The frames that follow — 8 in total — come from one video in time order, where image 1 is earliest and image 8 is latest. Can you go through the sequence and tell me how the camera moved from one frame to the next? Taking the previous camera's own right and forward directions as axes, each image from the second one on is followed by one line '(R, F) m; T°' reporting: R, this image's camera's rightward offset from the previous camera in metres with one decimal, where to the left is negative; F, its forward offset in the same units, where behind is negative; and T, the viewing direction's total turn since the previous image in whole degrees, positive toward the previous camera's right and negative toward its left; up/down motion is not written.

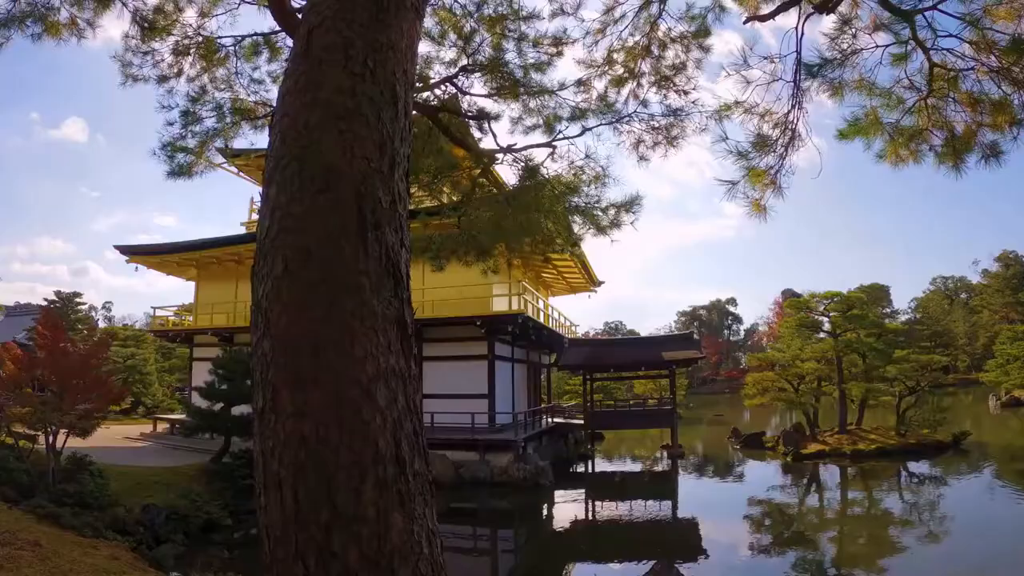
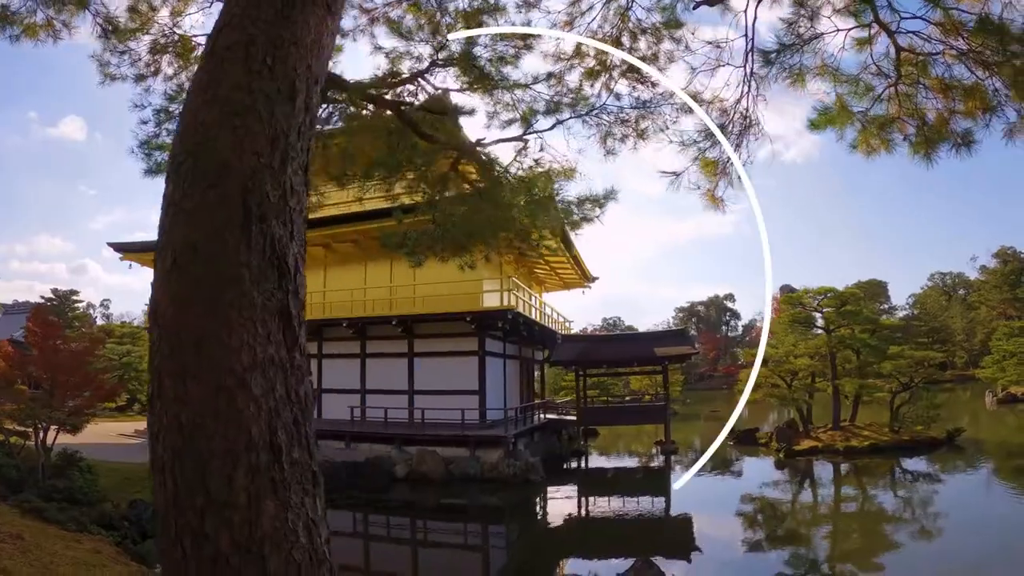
(+0.2, 0.0) m; 0°
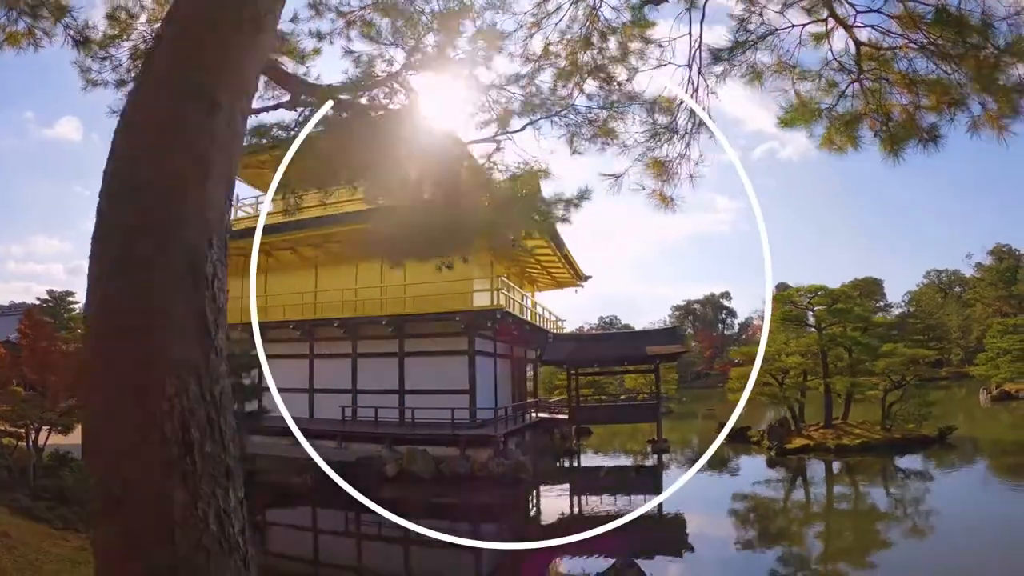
(+0.2, 0.0) m; 0°
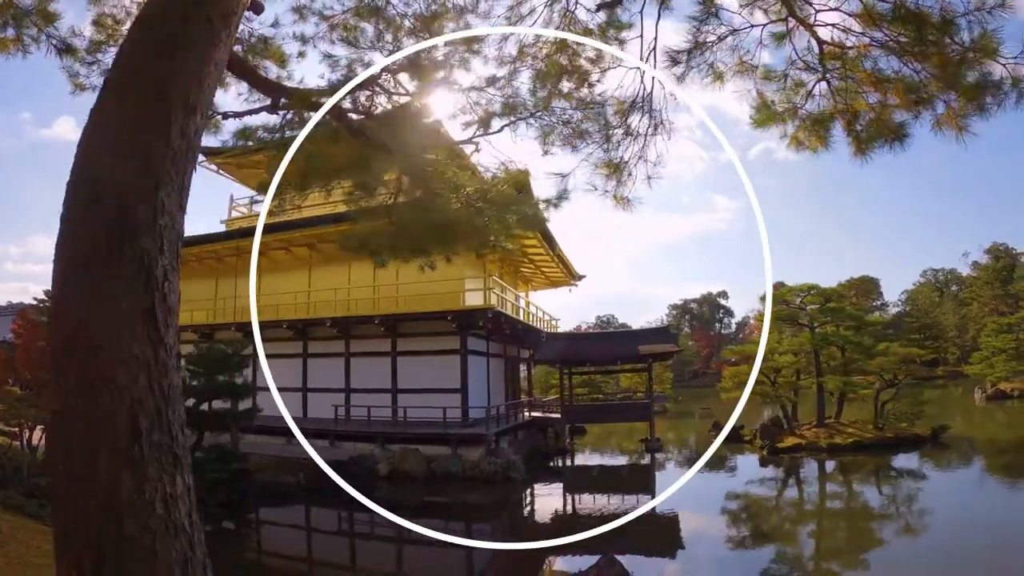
(+0.1, 0.0) m; 0°
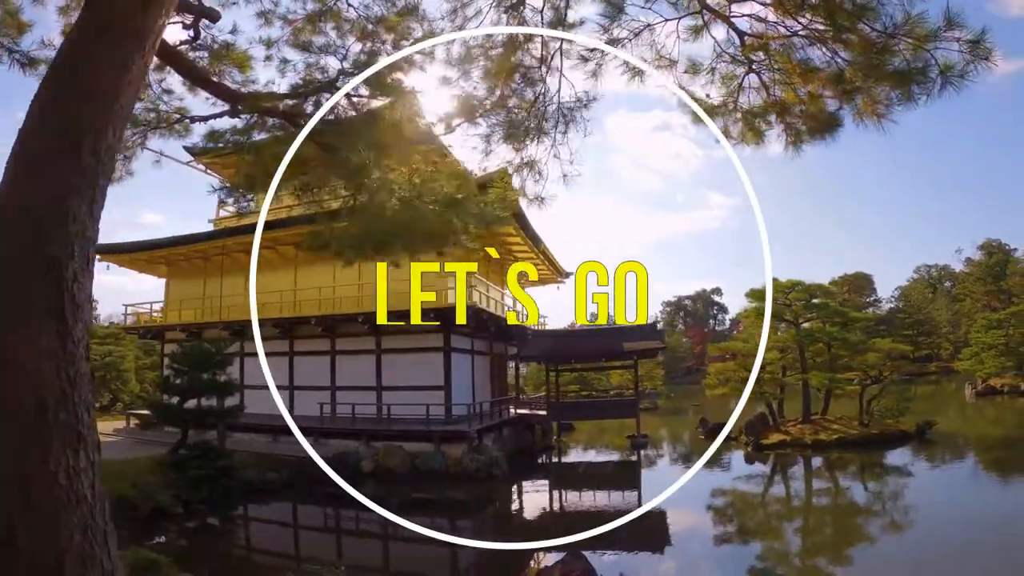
(+0.3, 0.0) m; -1°
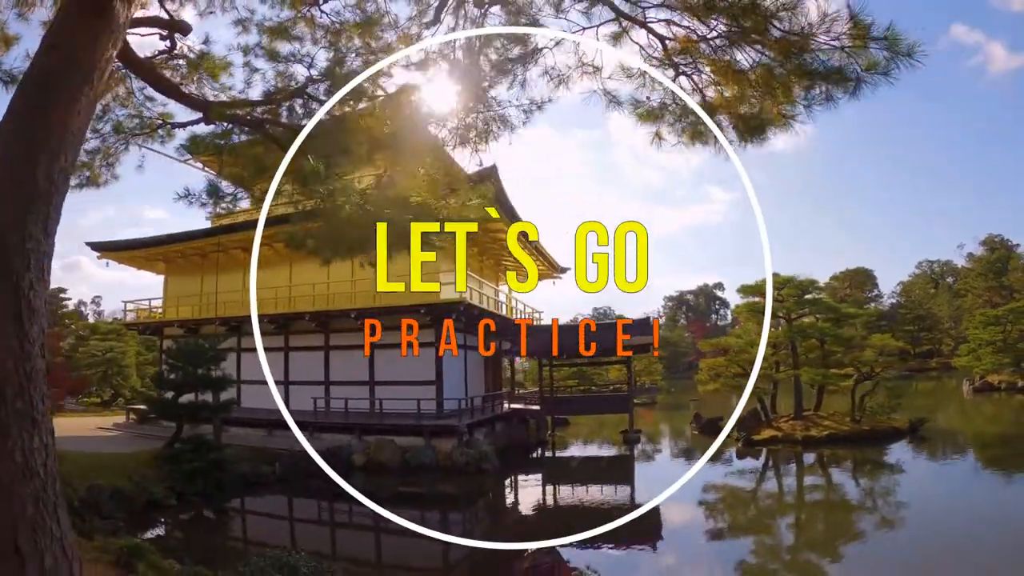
(+0.3, -0.1) m; -1°
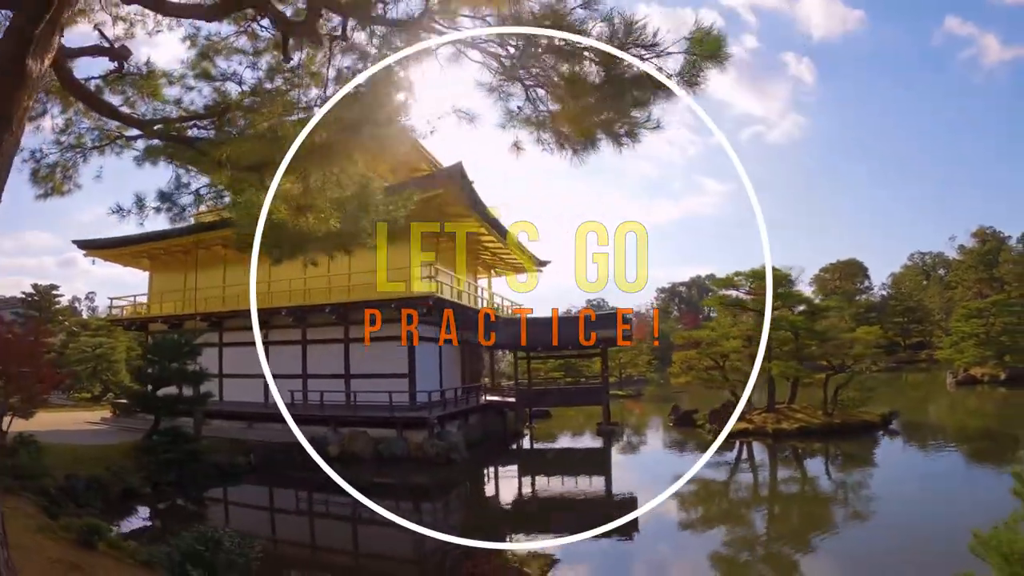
(+0.6, -0.1) m; -2°
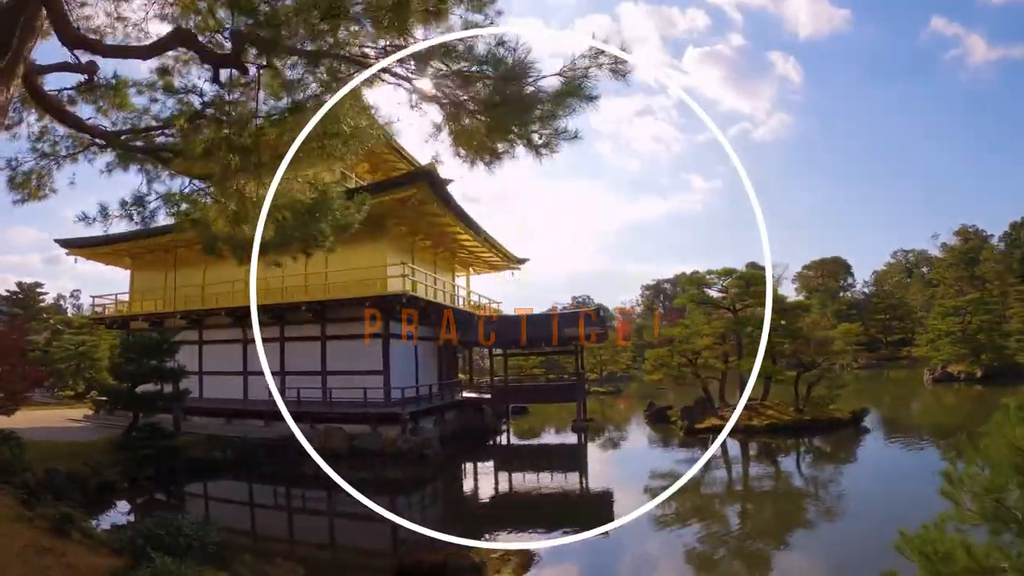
(+0.4, -0.1) m; 0°
